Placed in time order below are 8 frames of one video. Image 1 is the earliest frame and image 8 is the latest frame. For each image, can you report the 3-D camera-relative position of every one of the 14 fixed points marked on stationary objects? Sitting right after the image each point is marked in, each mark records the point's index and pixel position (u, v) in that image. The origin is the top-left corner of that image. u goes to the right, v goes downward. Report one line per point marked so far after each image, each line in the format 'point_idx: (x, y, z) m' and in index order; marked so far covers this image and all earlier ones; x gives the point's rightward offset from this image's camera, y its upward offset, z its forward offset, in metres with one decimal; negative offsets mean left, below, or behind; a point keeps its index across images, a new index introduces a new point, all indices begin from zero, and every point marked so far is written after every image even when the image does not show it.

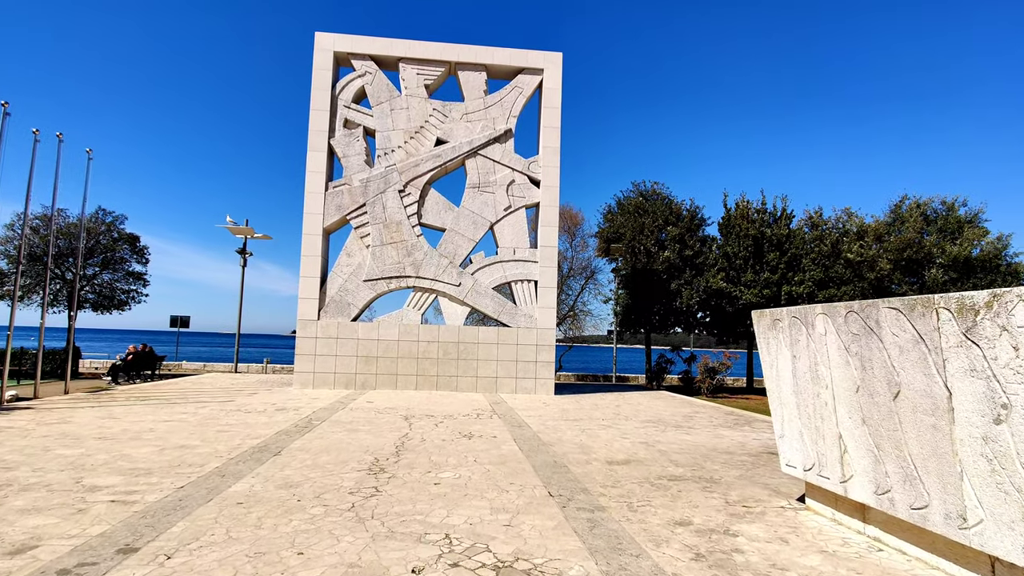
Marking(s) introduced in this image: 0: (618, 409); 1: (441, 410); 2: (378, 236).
0: (+2.2, -2.5, +12.4) m
1: (-1.3, -2.3, +11.2) m
2: (-3.6, +1.4, +15.8) m
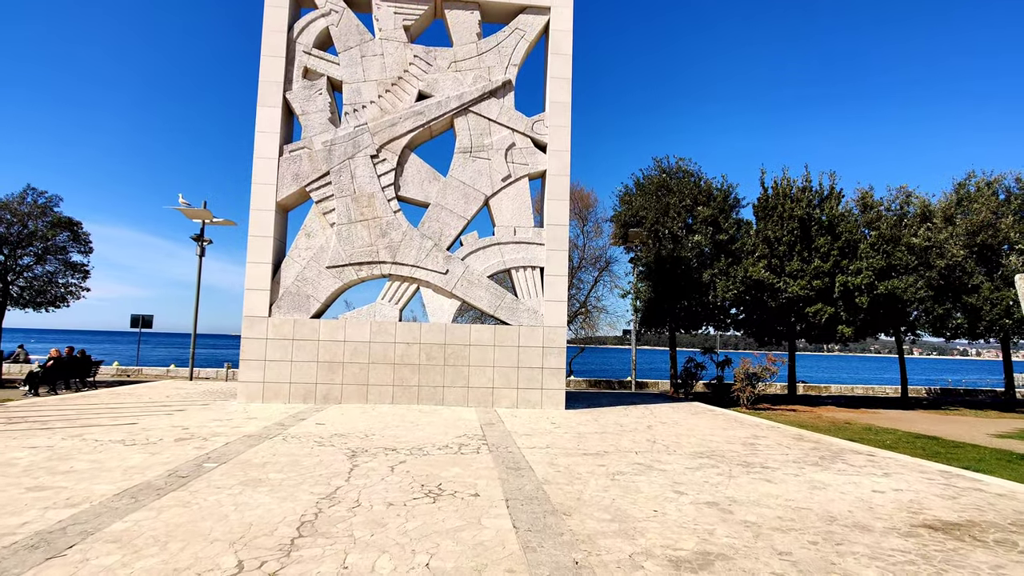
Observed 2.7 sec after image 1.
0: (+2.2, -2.3, +9.2) m
1: (-1.4, -2.0, +8.1) m
2: (-3.6, +1.6, +12.7) m
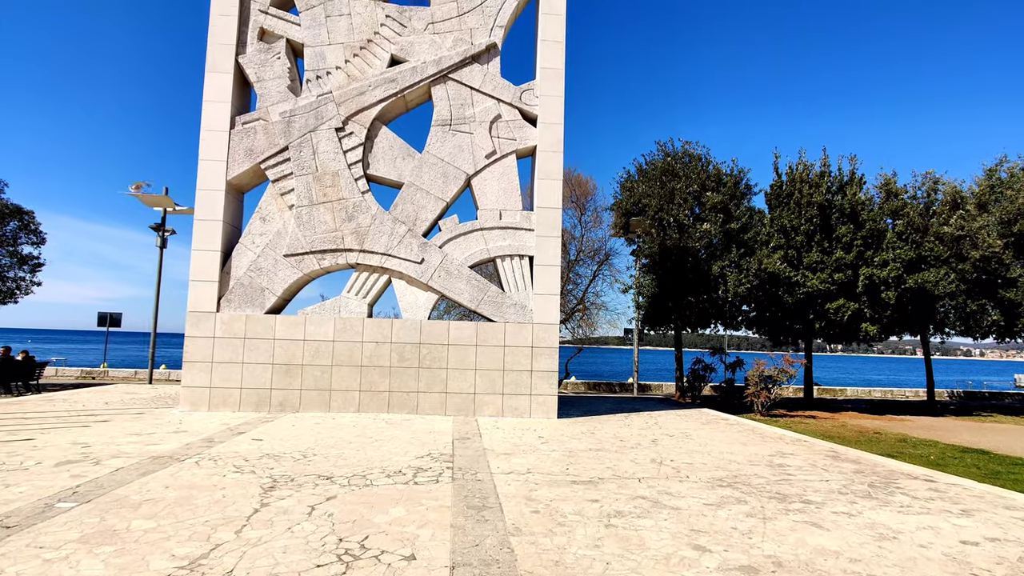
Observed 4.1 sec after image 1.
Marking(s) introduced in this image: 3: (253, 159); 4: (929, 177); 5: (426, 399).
0: (+1.9, -2.1, +7.6) m
1: (-1.7, -1.9, +6.5) m
2: (-3.9, +1.8, +11.1) m
3: (-4.8, +2.4, +11.2) m
4: (+12.5, +3.3, +18.0) m
5: (-1.6, -2.0, +11.0) m
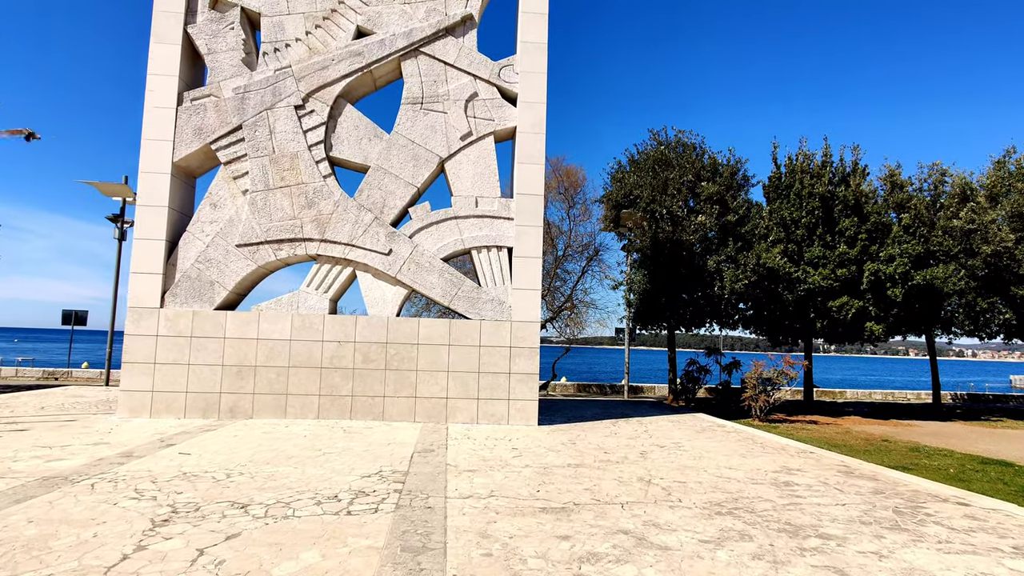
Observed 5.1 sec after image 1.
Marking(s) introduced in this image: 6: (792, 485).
0: (+1.5, -2.0, +6.6) m
1: (-2.0, -1.8, +5.5) m
2: (-4.2, +1.9, +10.1) m
3: (-5.2, +2.5, +10.1) m
4: (+12.0, +3.4, +17.1) m
5: (-2.0, -1.9, +10.0) m
6: (+2.9, -2.0, +6.2) m
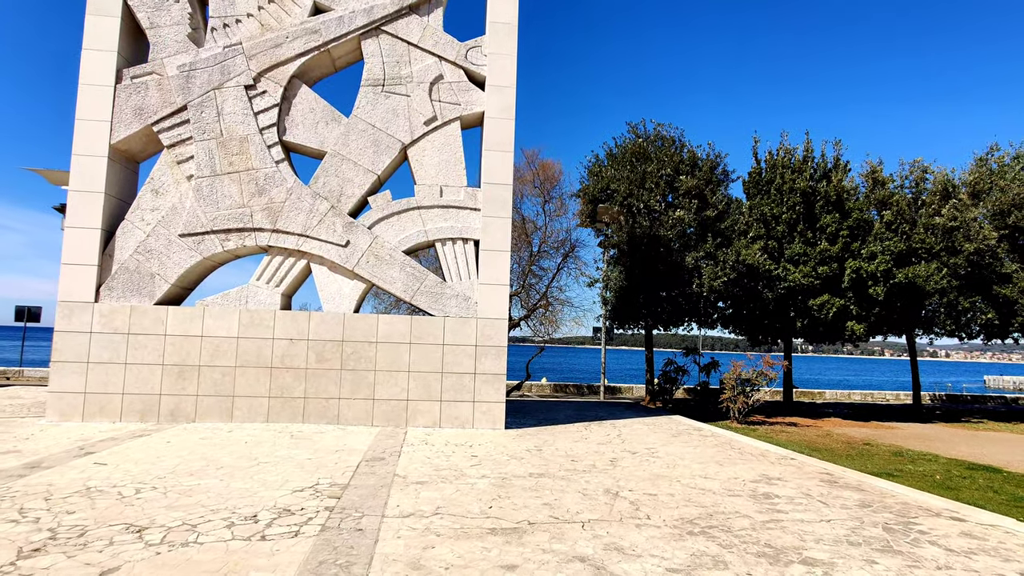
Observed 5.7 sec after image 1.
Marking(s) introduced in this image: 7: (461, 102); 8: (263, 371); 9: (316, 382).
0: (+1.1, -1.9, +6.0) m
1: (-2.4, -1.7, +4.8) m
2: (-4.8, +2.0, +9.4) m
3: (-5.8, +2.6, +9.3) m
4: (+11.3, +3.4, +16.8) m
5: (-2.5, -1.8, +9.3) m
6: (+2.5, -2.0, +5.7) m
7: (-0.9, +3.1, +10.1) m
8: (-3.8, -1.3, +9.2) m
9: (-3.0, -1.5, +9.2) m
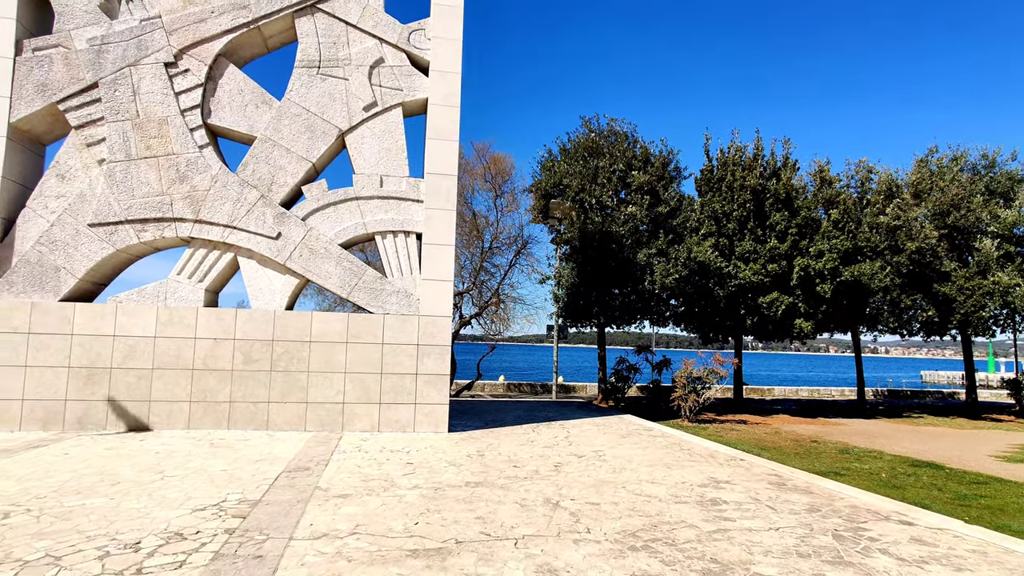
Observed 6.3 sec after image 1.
0: (+0.4, -1.9, +5.6) m
1: (-3.0, -1.6, +4.2) m
2: (-5.6, +2.1, +8.6) m
3: (-6.6, +2.7, +8.5) m
4: (+10.0, +3.5, +17.1) m
5: (-3.4, -1.8, +8.6) m
6: (+1.9, -1.9, +5.4) m
7: (-1.7, +3.2, +9.6) m
8: (-4.6, -1.2, +8.5) m
9: (-3.8, -1.4, +8.6) m
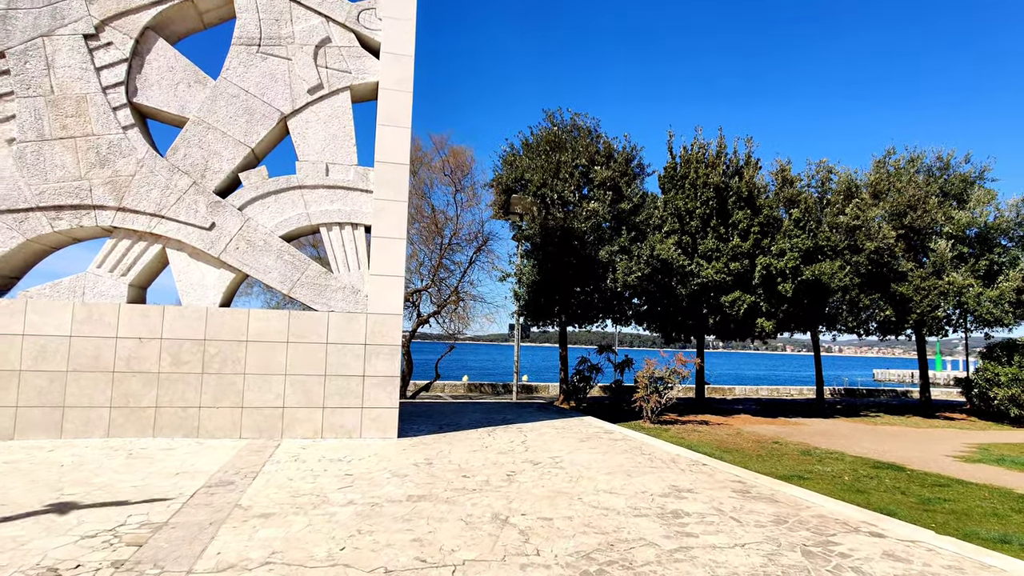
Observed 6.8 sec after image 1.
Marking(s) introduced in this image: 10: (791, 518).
0: (0.0, -1.9, +5.2) m
1: (-3.3, -1.6, +3.5) m
2: (-6.2, +2.2, +7.7) m
3: (-7.2, +2.8, +7.6) m
4: (+8.9, +3.5, +17.1) m
5: (-4.0, -1.7, +7.9) m
6: (+1.4, -1.9, +5.0) m
7: (-2.4, +3.3, +9.0) m
8: (-5.2, -1.1, +7.7) m
9: (-4.5, -1.3, +7.9) m
10: (+2.4, -2.0, +5.1) m
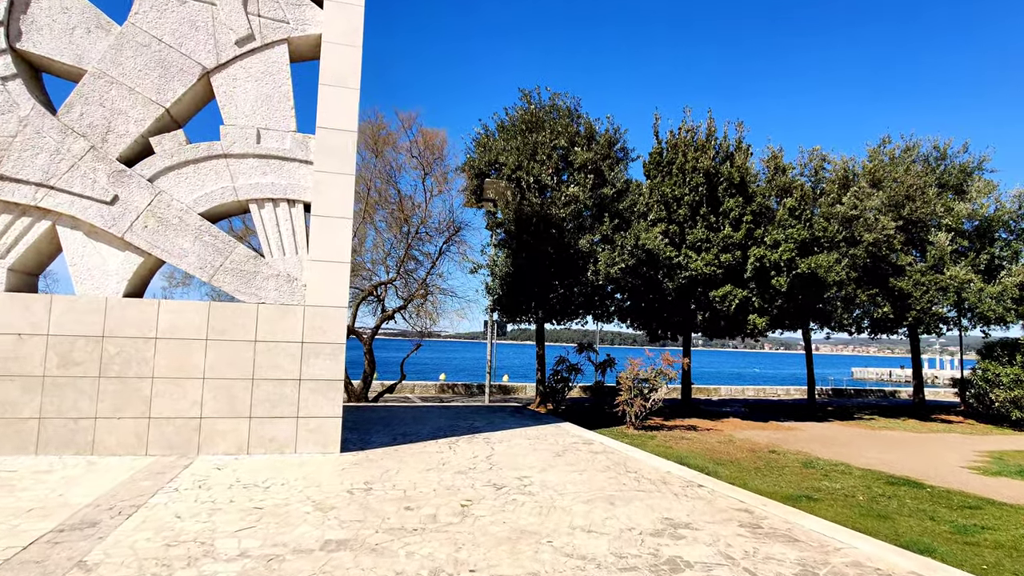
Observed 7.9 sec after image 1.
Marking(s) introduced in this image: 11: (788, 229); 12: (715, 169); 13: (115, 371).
0: (-0.4, -1.7, +3.9) m
1: (-3.6, -1.4, +2.2) m
2: (-6.6, +2.3, +6.3) m
3: (-7.5, +2.9, +6.1) m
4: (+8.2, +3.6, +16.1) m
5: (-4.4, -1.5, +6.6) m
6: (+1.1, -1.8, +3.8) m
7: (-2.8, +3.4, +7.6) m
8: (-5.7, -1.0, +6.3) m
9: (-4.9, -1.2, +6.5) m
10: (+2.0, -1.8, +3.9) m
11: (+5.8, +1.2, +12.6) m
12: (+4.5, +2.6, +13.2) m
13: (-4.4, -0.9, +6.7) m
